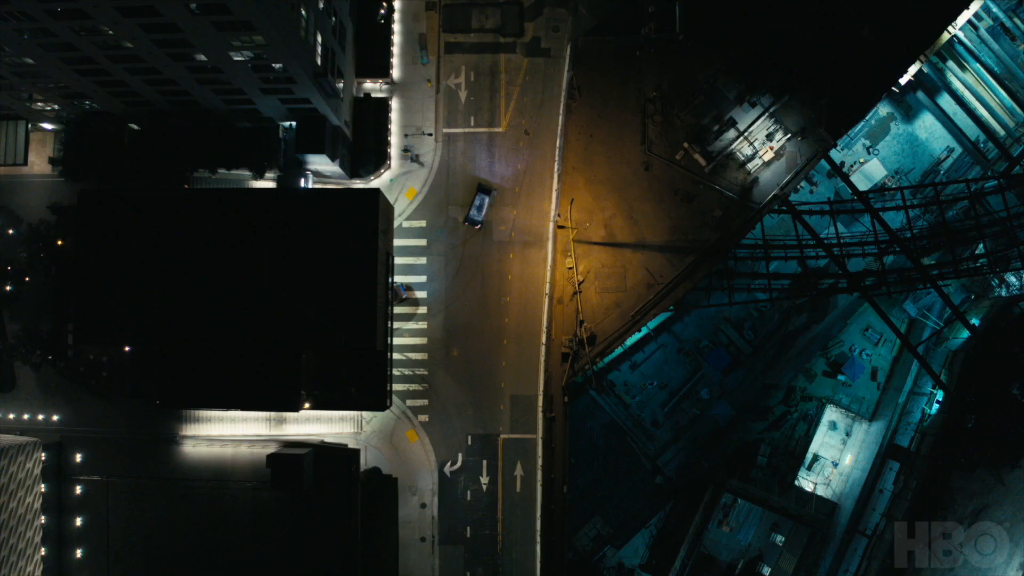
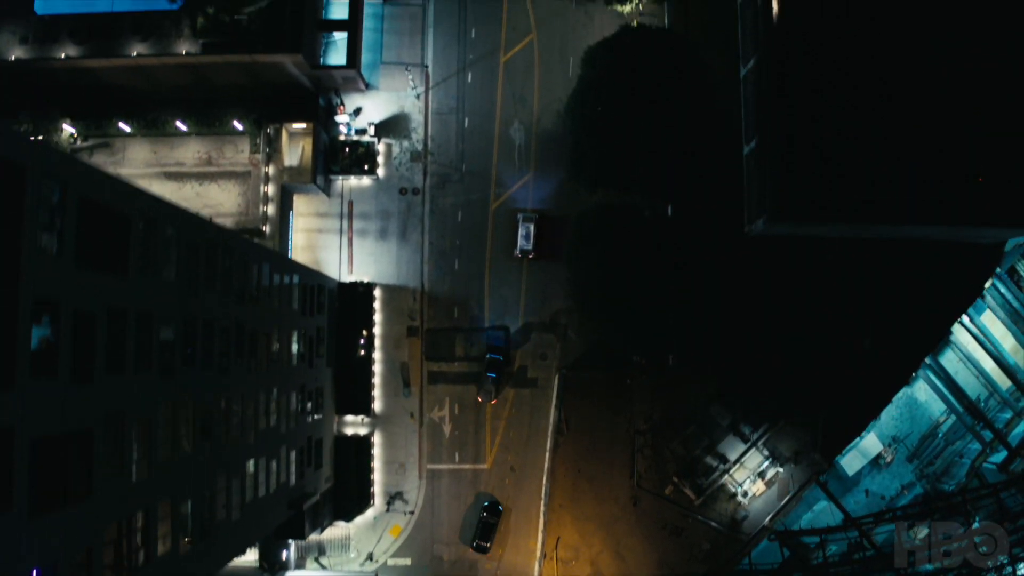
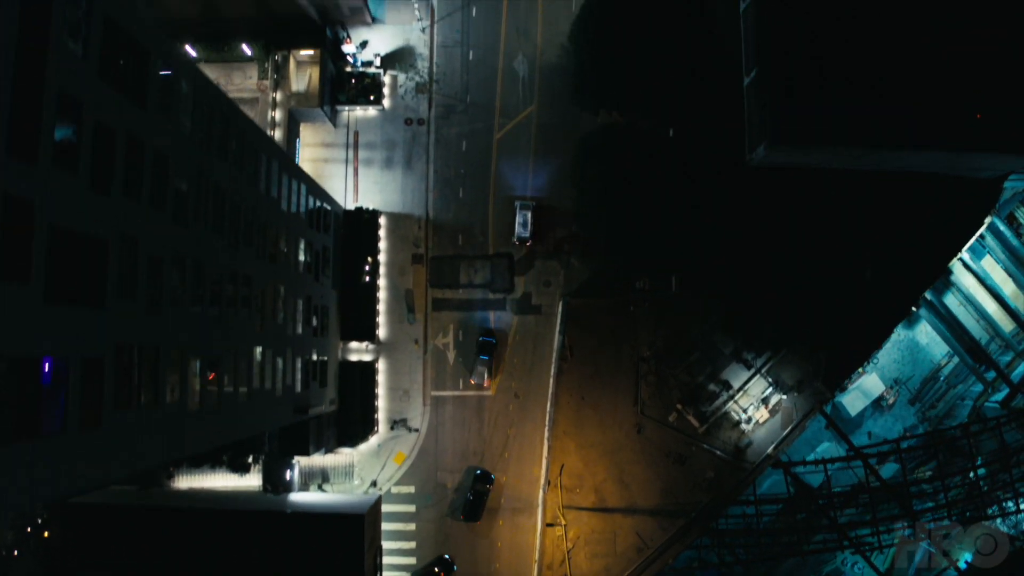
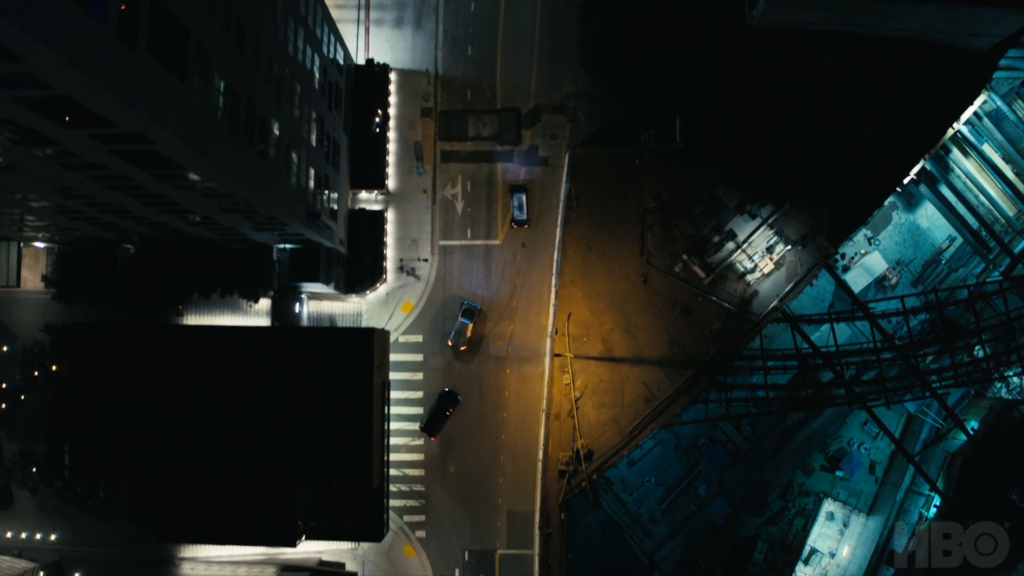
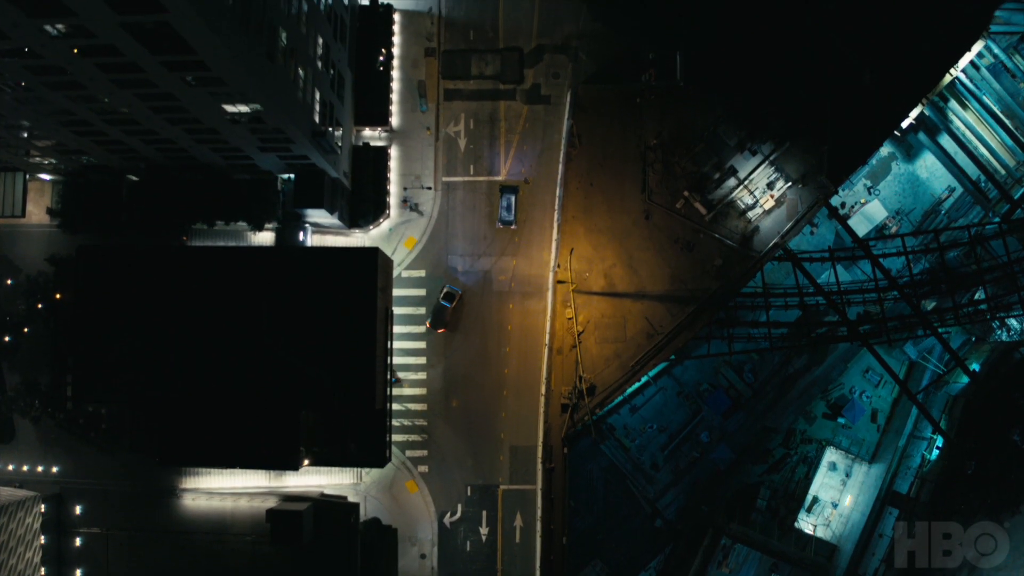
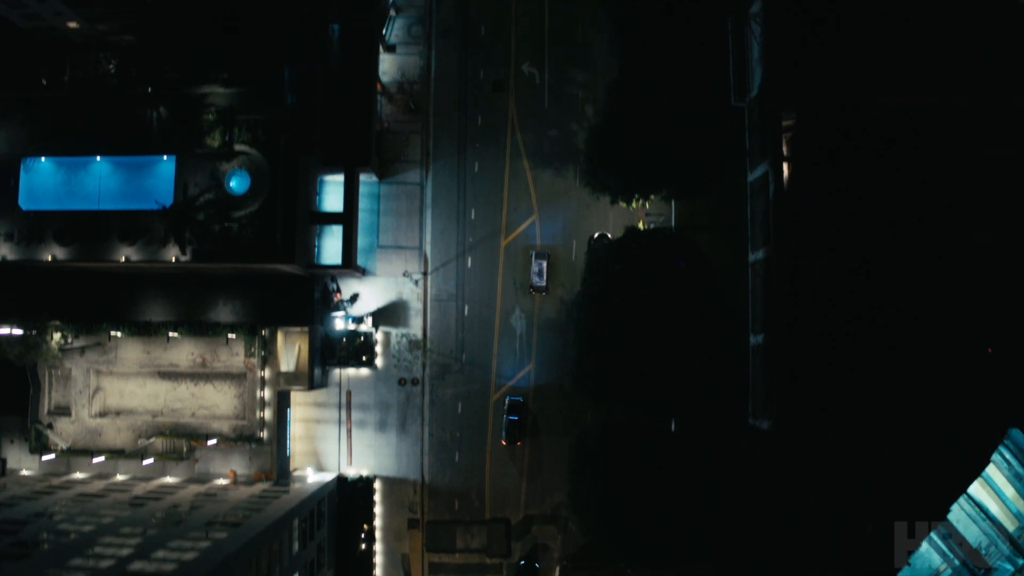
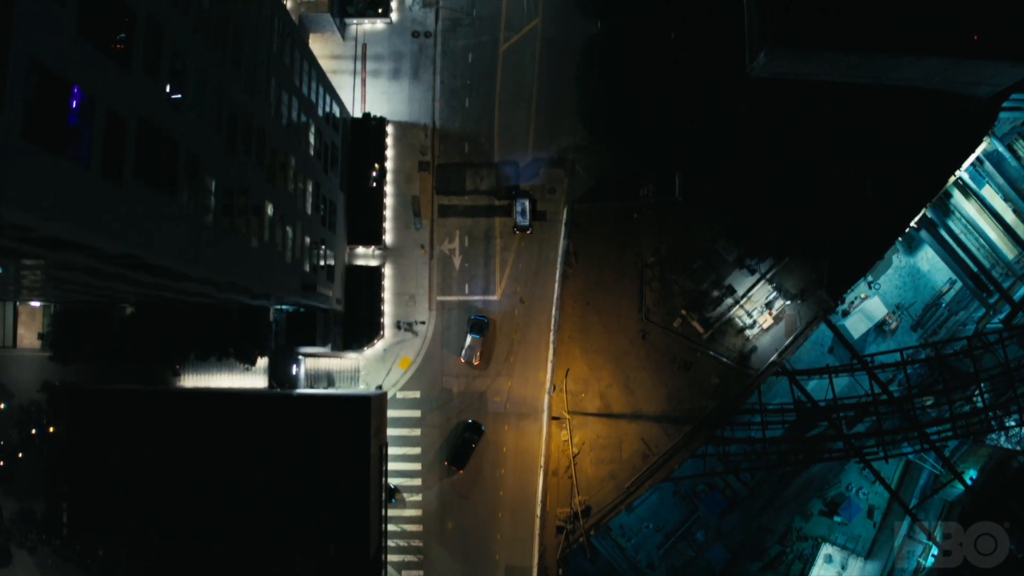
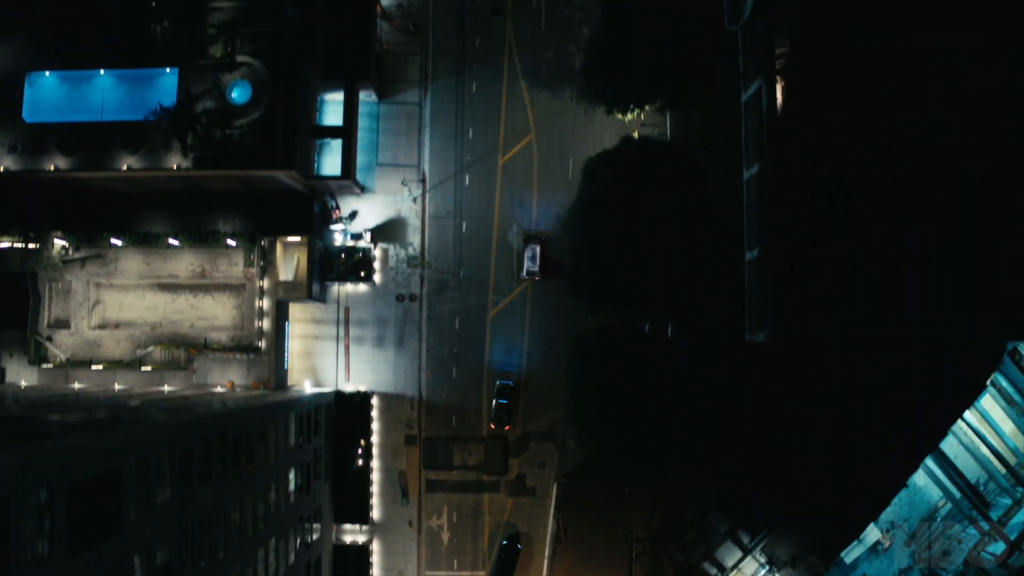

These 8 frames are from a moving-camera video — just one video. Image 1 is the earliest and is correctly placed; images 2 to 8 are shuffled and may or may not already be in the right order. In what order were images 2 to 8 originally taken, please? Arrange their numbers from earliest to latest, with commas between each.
5, 4, 7, 3, 2, 8, 6
